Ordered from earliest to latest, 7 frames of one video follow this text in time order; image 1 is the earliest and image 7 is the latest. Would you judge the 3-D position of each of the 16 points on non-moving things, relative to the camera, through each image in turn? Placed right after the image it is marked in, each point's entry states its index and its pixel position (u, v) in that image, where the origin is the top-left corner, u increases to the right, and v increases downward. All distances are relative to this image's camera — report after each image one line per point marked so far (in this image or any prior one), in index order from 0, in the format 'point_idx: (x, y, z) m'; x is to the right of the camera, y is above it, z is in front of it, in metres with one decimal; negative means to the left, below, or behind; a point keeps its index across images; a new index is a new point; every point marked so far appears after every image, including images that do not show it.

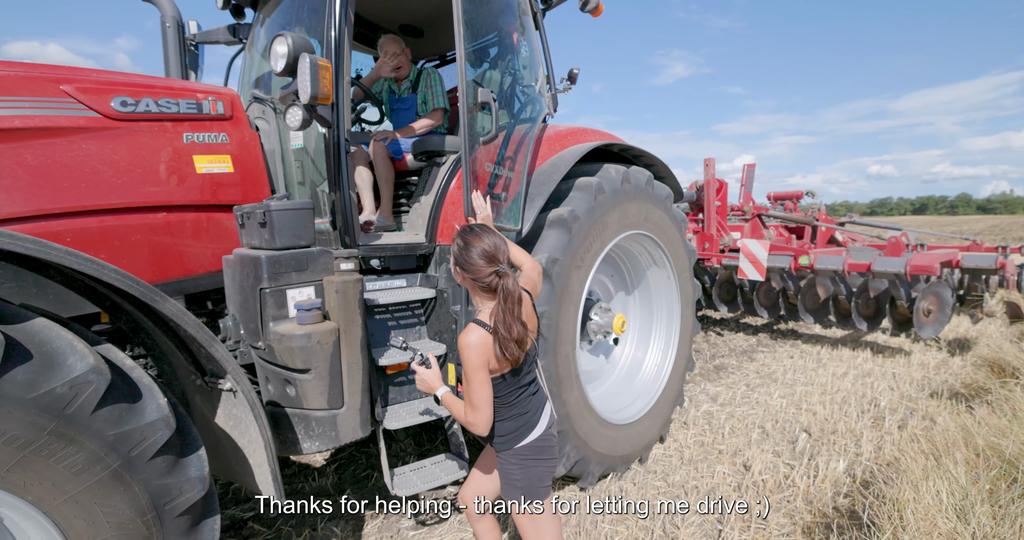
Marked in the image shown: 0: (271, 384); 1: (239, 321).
0: (-0.9, -0.4, +2.0) m
1: (-1.1, -0.2, +2.0) m
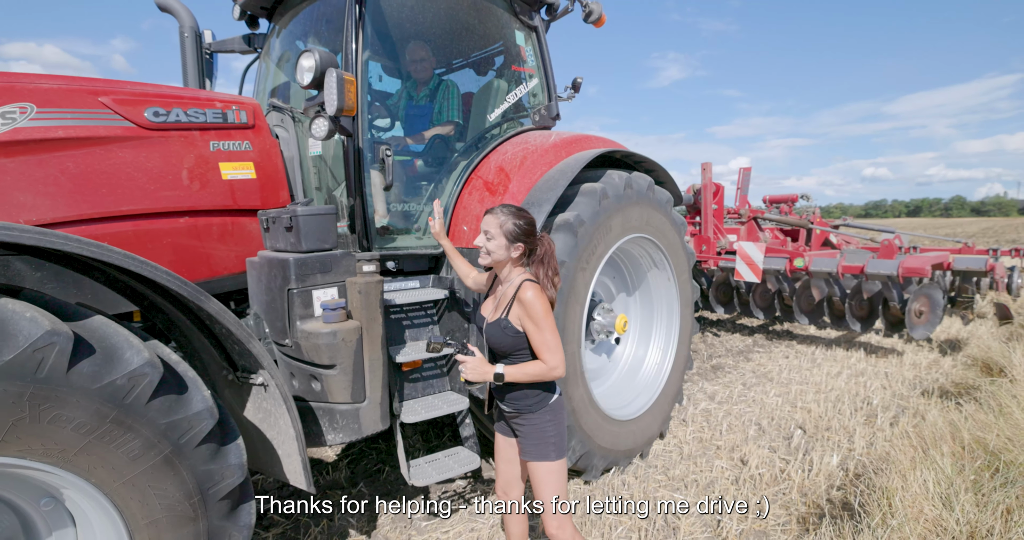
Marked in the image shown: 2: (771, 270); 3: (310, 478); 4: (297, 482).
0: (-0.9, -0.4, +2.1) m
1: (-1.0, -0.2, +2.1) m
2: (+3.0, 0.0, +5.9) m
3: (-0.8, -0.8, +1.8) m
4: (-0.8, -0.8, +1.8) m
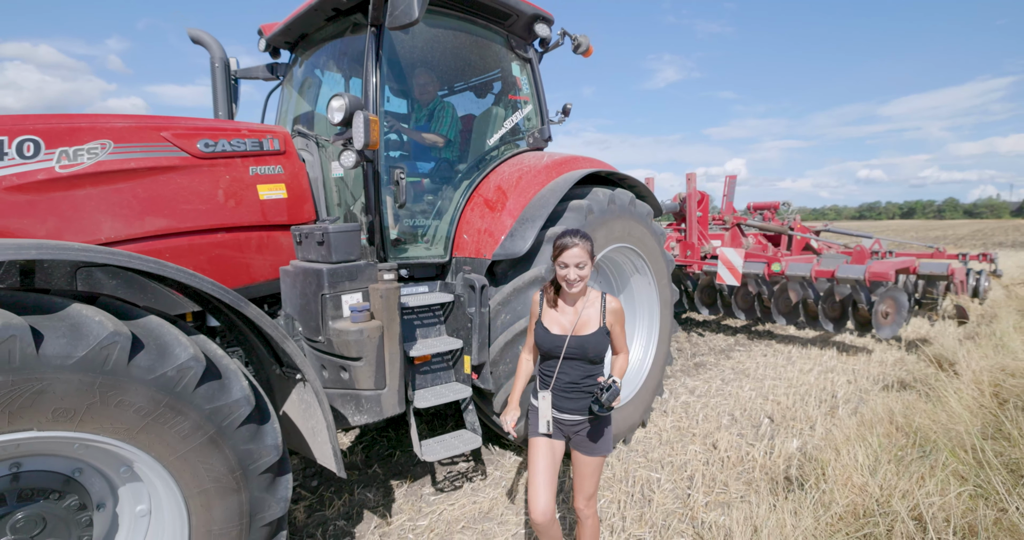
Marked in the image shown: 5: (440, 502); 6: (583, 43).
0: (-0.9, -0.5, +2.5) m
1: (-1.0, -0.2, +2.5) m
2: (+2.9, 0.0, +6.3) m
3: (-0.8, -0.8, +2.2) m
4: (-0.8, -0.8, +2.2) m
5: (-0.4, -1.3, +2.9) m
6: (+0.5, +1.7, +3.8) m
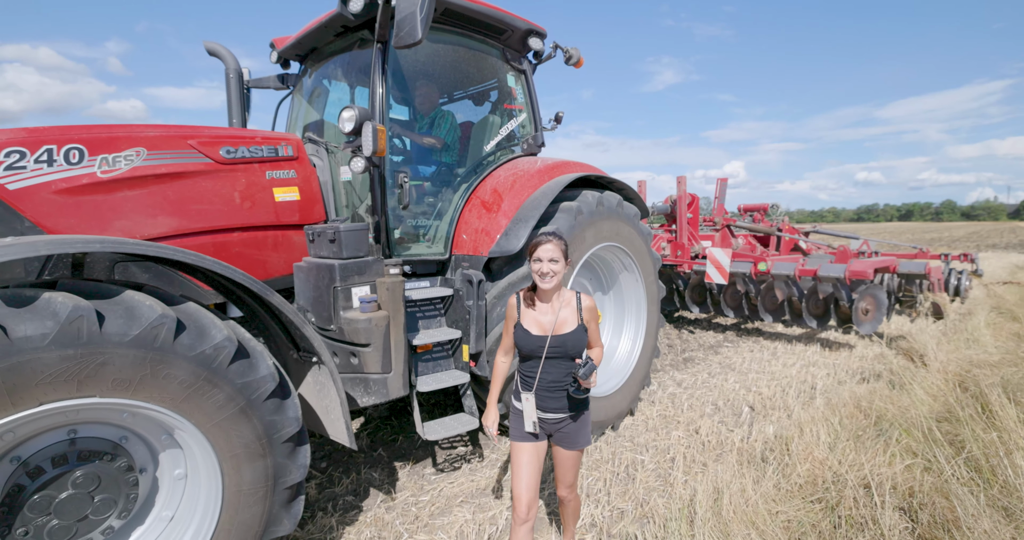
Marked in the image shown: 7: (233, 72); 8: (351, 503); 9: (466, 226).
0: (-0.9, -0.5, +2.7) m
1: (-1.1, -0.2, +2.7) m
2: (+2.9, 0.0, +6.5) m
3: (-0.8, -0.8, +2.4) m
4: (-0.8, -0.8, +2.5) m
5: (-0.4, -1.3, +3.1) m
6: (+0.5, +1.7, +4.1) m
7: (-2.1, +1.5, +3.9) m
8: (-0.9, -1.3, +2.9) m
9: (-0.3, +0.3, +3.4) m
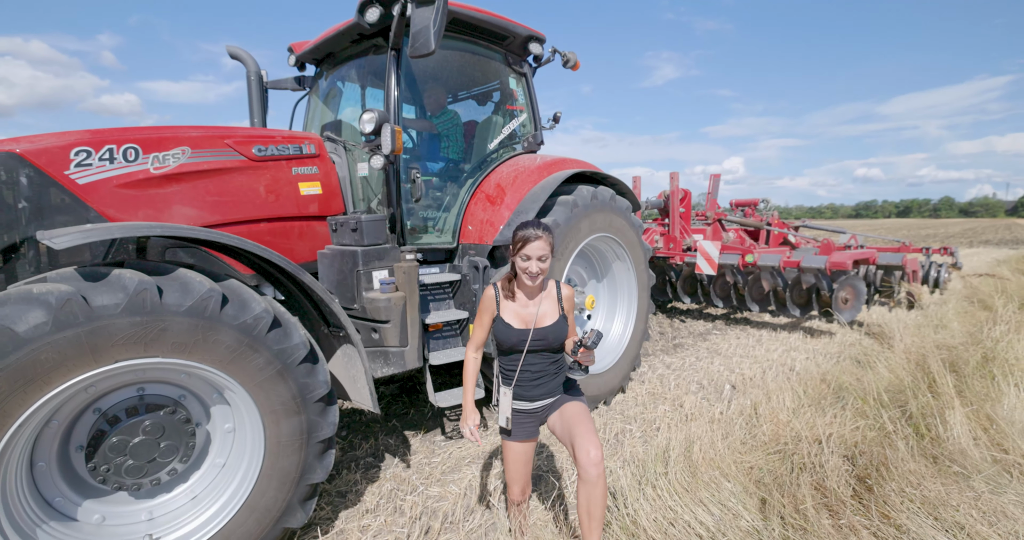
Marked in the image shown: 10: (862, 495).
0: (-0.9, -0.4, +3.1) m
1: (-1.1, -0.1, +3.1) m
2: (+2.9, +0.1, +6.9) m
3: (-0.8, -0.7, +2.8) m
4: (-0.8, -0.7, +2.8) m
5: (-0.4, -1.2, +3.5) m
6: (+0.5, +1.8, +4.4) m
7: (-2.1, +1.6, +4.2) m
8: (-0.9, -1.2, +3.2) m
9: (-0.3, +0.4, +3.8) m
10: (+1.5, -1.0, +2.2) m
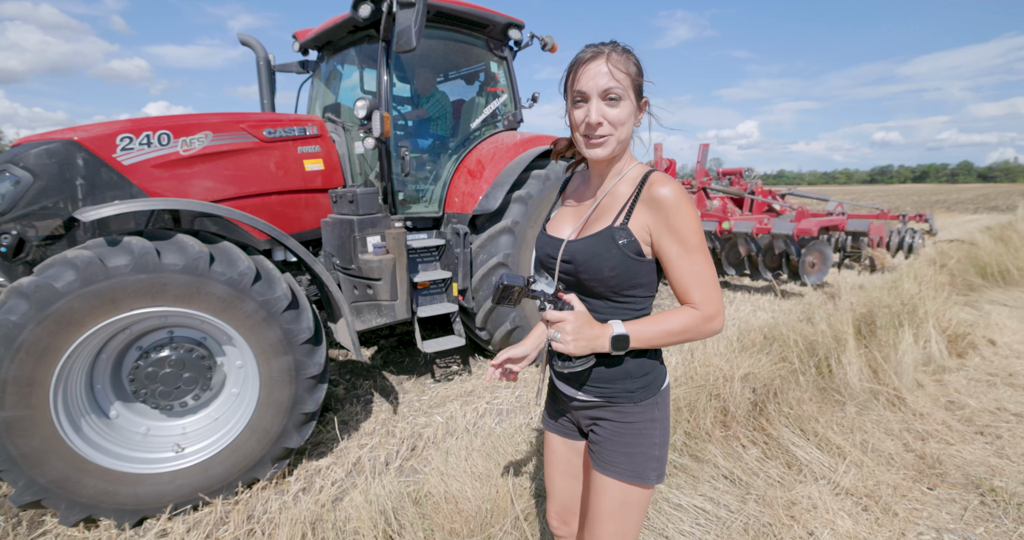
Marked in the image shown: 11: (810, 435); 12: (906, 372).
0: (-1.1, -0.1, +3.6) m
1: (-1.2, +0.1, +3.6) m
2: (+2.8, +0.6, +7.3) m
3: (-1.0, -0.5, +3.3) m
4: (-1.0, -0.5, +3.4) m
5: (-0.6, -0.9, +4.1) m
6: (+0.3, +2.1, +4.8) m
7: (-2.3, +1.9, +4.7) m
8: (-1.1, -1.0, +3.8) m
9: (-0.5, +0.7, +4.2) m
10: (+1.3, -0.8, +2.7) m
11: (+1.5, -0.8, +2.6) m
12: (+2.4, -0.6, +3.1) m
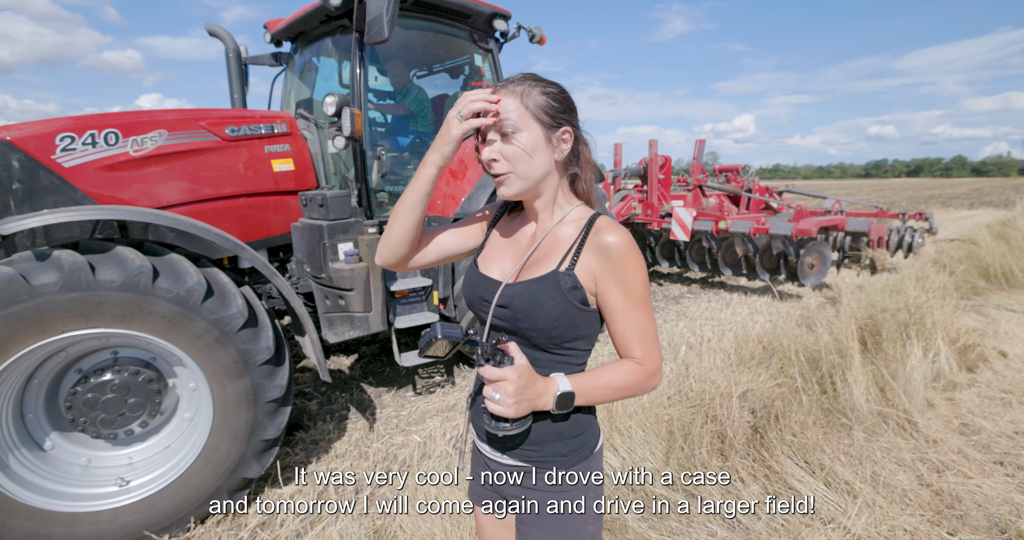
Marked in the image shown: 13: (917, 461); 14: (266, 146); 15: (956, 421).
0: (-1.2, -0.2, +3.4) m
1: (-1.3, 0.0, +3.4) m
2: (+2.6, +0.5, +7.1) m
3: (-1.1, -0.6, +3.1) m
4: (-1.1, -0.6, +3.1) m
5: (-0.7, -1.0, +3.8) m
6: (+0.2, +2.1, +4.5) m
7: (-2.4, +1.9, +4.4) m
8: (-1.2, -1.0, +3.6) m
9: (-0.6, +0.6, +4.0) m
10: (+1.2, -0.8, +2.5) m
11: (+1.4, -0.9, +2.3) m
12: (+2.3, -0.7, +2.9) m
13: (+1.9, -0.9, +2.5) m
14: (-1.7, +0.9, +3.5) m
15: (+2.4, -0.8, +2.8) m
